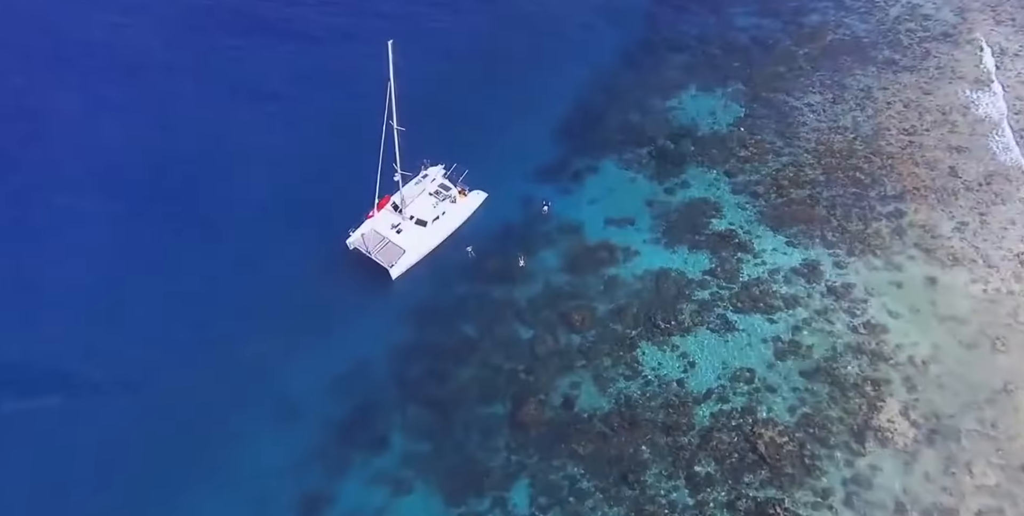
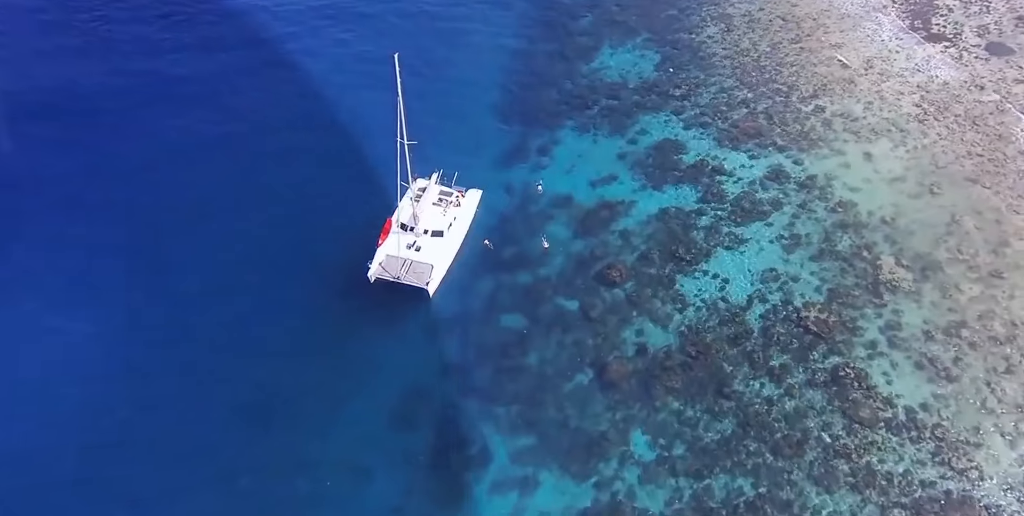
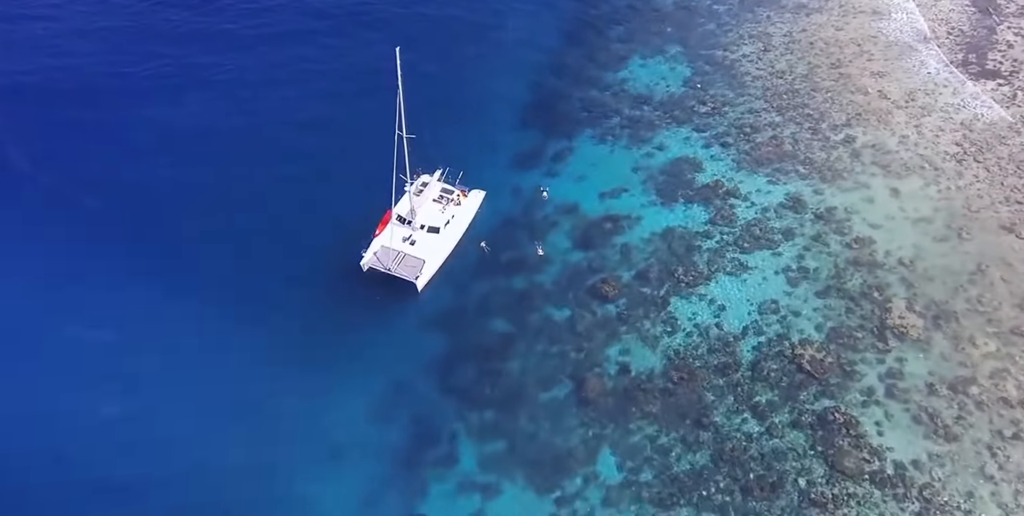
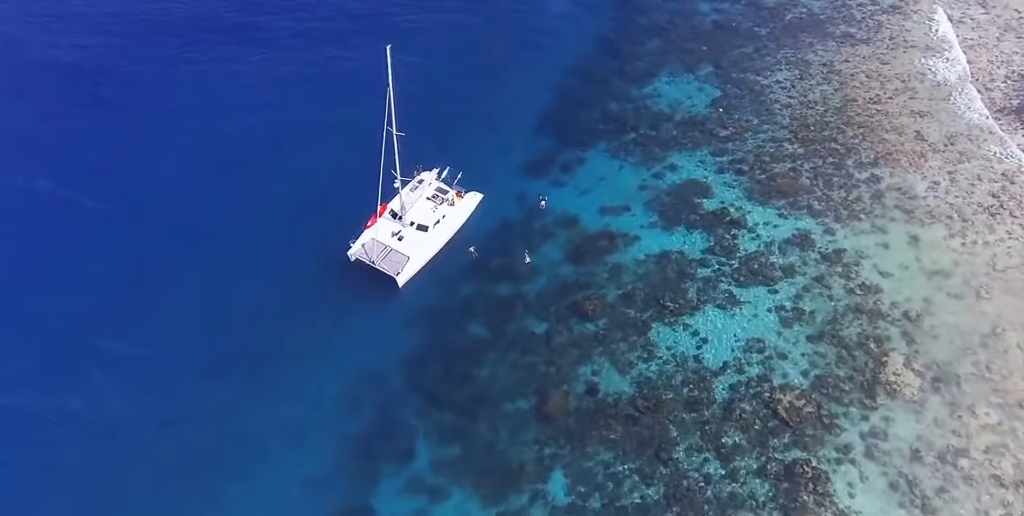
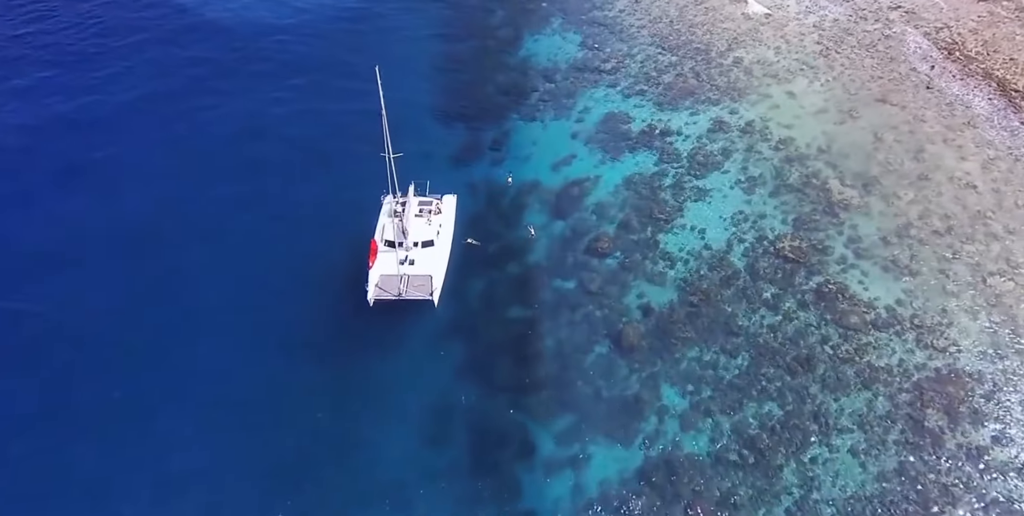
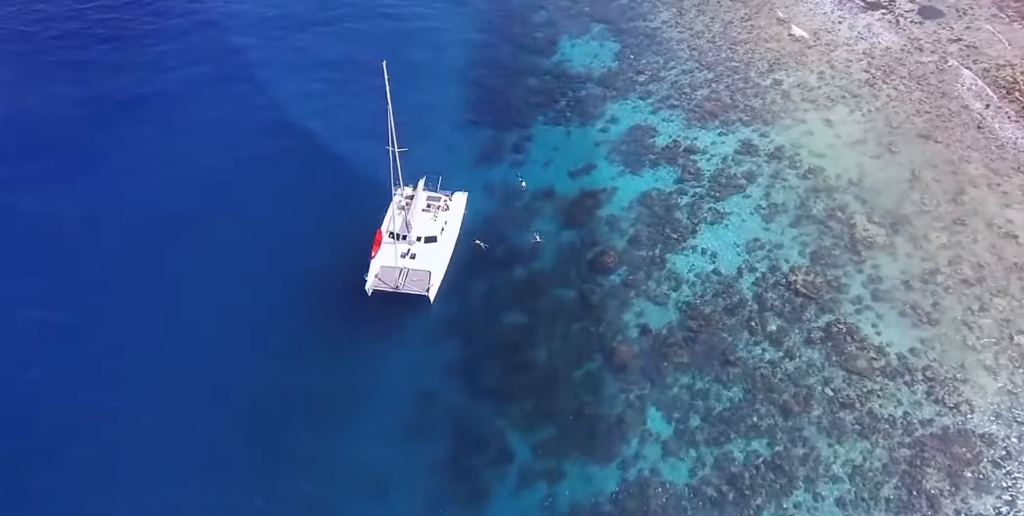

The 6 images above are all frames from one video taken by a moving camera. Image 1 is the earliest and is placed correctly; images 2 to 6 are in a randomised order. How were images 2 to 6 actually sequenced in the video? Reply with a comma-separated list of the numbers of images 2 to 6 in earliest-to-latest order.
4, 3, 2, 6, 5
